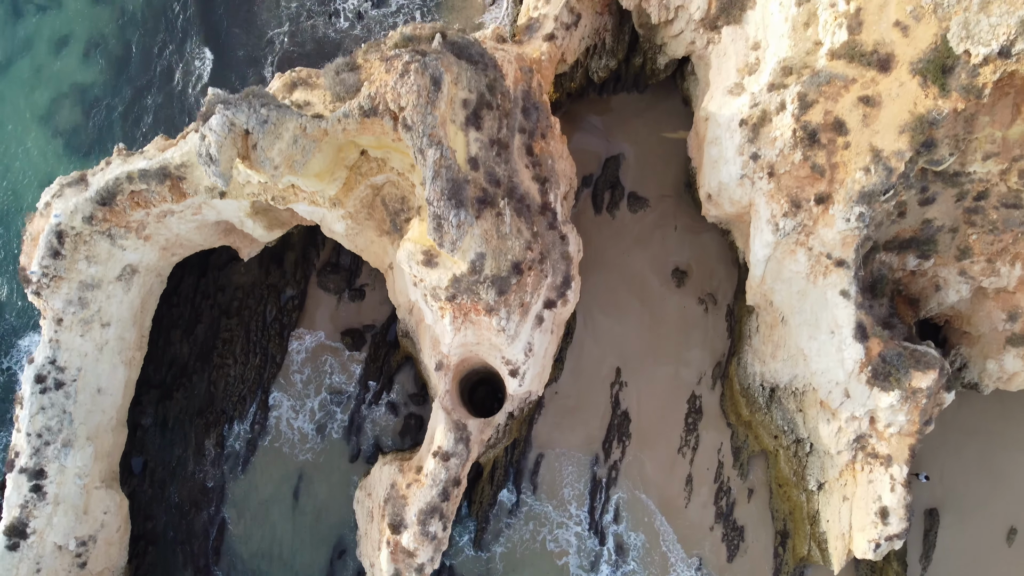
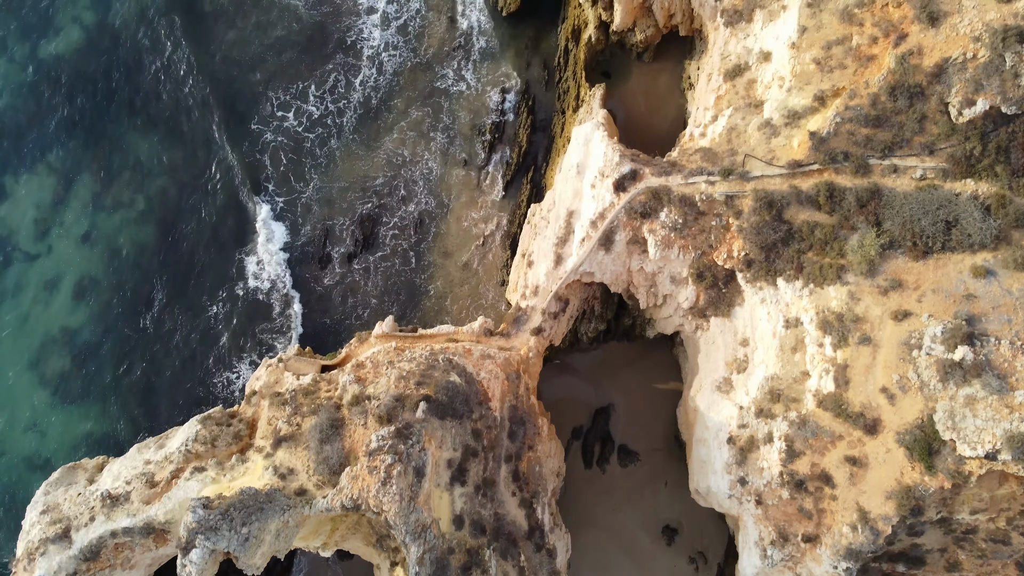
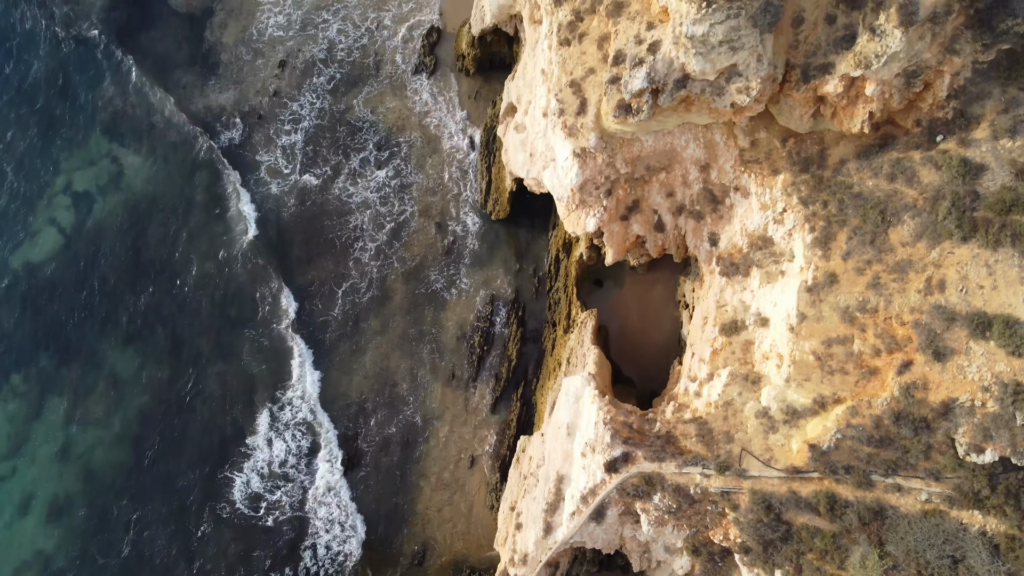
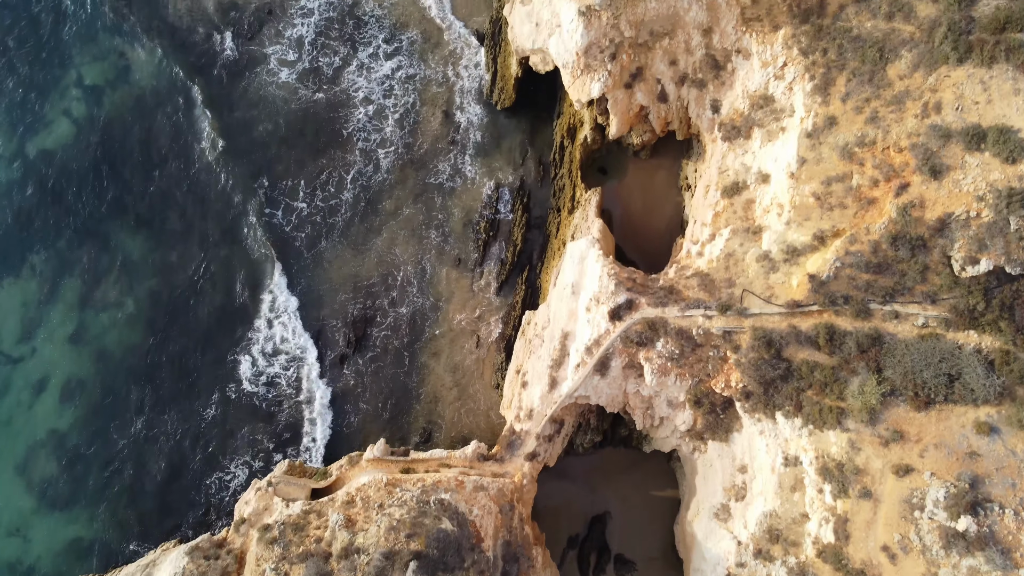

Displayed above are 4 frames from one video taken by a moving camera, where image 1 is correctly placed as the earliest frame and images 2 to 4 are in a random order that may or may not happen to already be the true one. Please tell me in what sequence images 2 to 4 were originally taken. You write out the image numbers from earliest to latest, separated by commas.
2, 4, 3
